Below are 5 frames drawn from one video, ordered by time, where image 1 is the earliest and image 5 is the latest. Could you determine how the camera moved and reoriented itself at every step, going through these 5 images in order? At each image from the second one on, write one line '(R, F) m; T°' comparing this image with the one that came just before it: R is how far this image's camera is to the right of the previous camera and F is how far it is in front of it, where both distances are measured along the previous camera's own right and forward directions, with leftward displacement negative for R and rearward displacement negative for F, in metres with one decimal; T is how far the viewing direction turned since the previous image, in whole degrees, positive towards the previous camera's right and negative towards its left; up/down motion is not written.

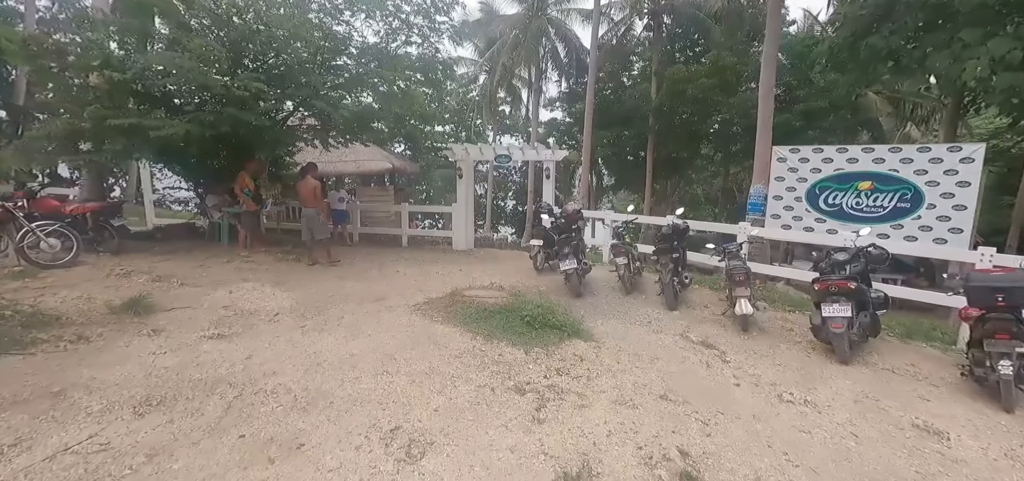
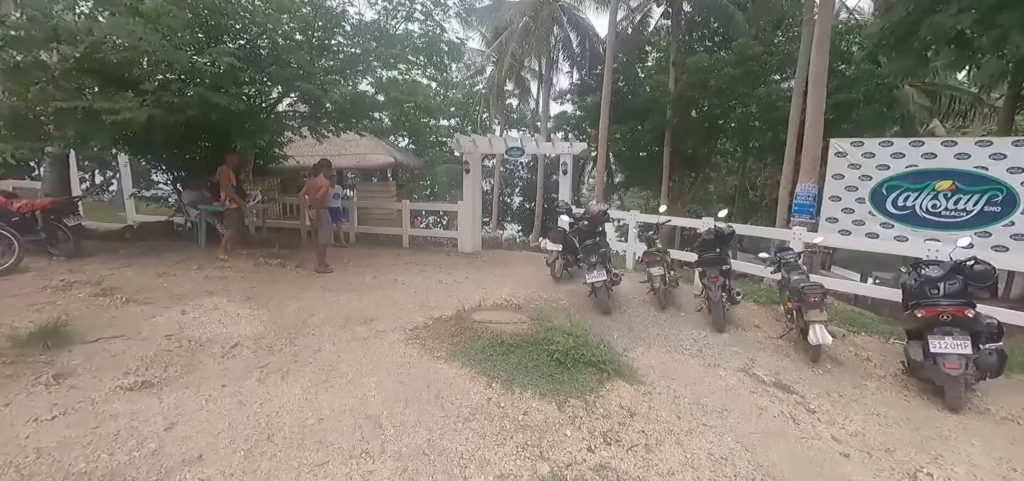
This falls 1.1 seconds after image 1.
(-0.2, +0.9) m; -1°
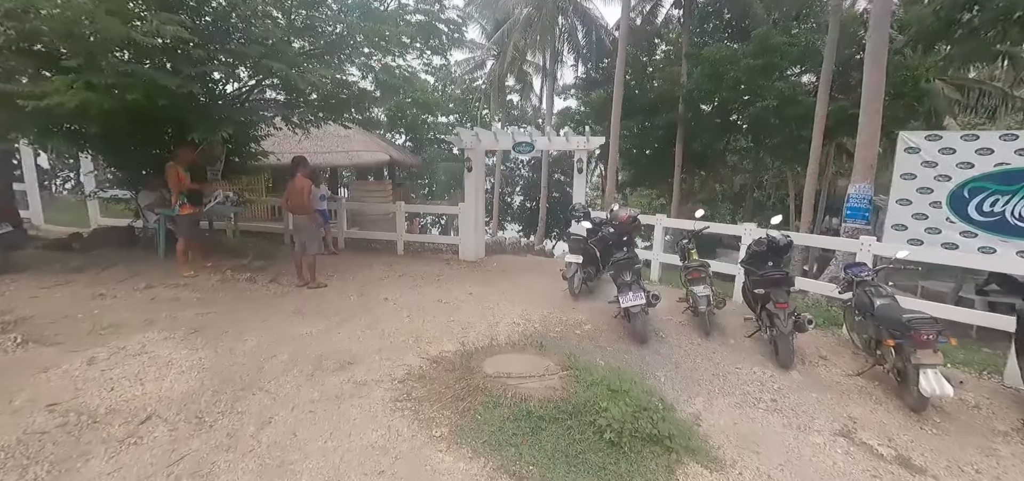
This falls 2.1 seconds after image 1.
(-0.2, +0.9) m; 0°
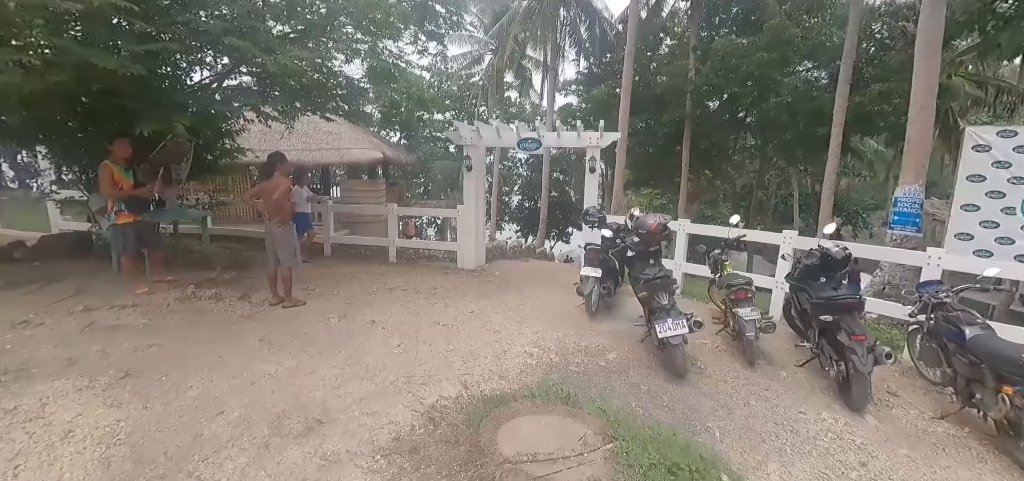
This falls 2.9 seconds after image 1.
(-0.1, +0.7) m; +1°
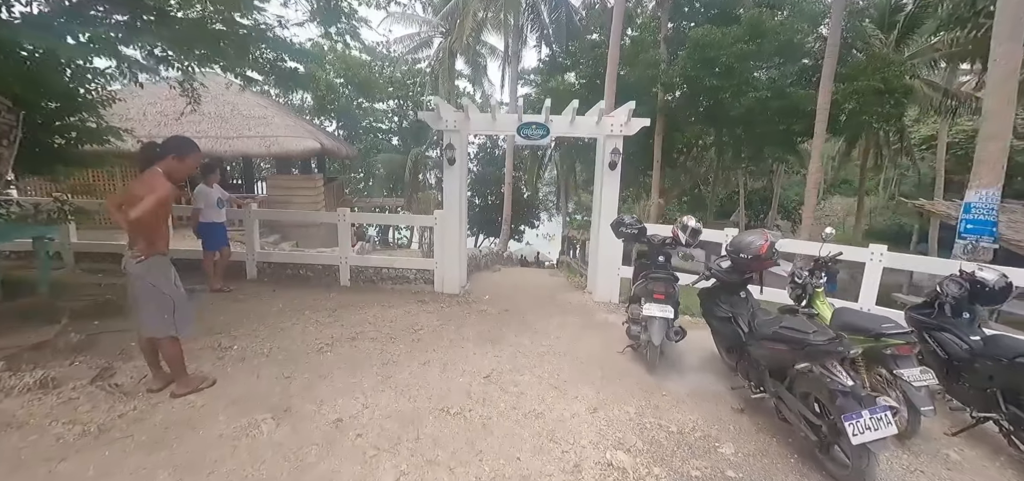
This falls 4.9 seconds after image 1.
(-0.8, +1.6) m; +9°
